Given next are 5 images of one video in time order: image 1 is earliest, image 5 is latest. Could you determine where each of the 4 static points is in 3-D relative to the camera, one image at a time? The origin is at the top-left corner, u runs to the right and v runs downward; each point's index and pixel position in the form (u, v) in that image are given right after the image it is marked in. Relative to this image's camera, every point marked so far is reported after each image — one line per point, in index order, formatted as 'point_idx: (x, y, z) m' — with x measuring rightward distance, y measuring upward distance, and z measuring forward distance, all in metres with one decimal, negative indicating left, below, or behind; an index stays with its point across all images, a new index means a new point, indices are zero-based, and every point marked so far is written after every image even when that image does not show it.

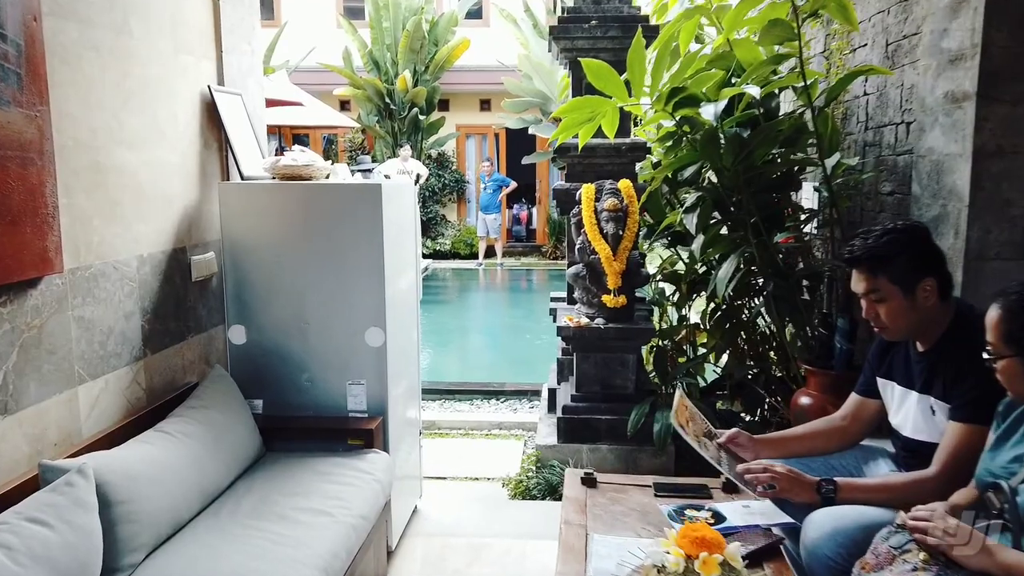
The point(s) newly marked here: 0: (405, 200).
0: (-0.4, +0.3, +2.6) m
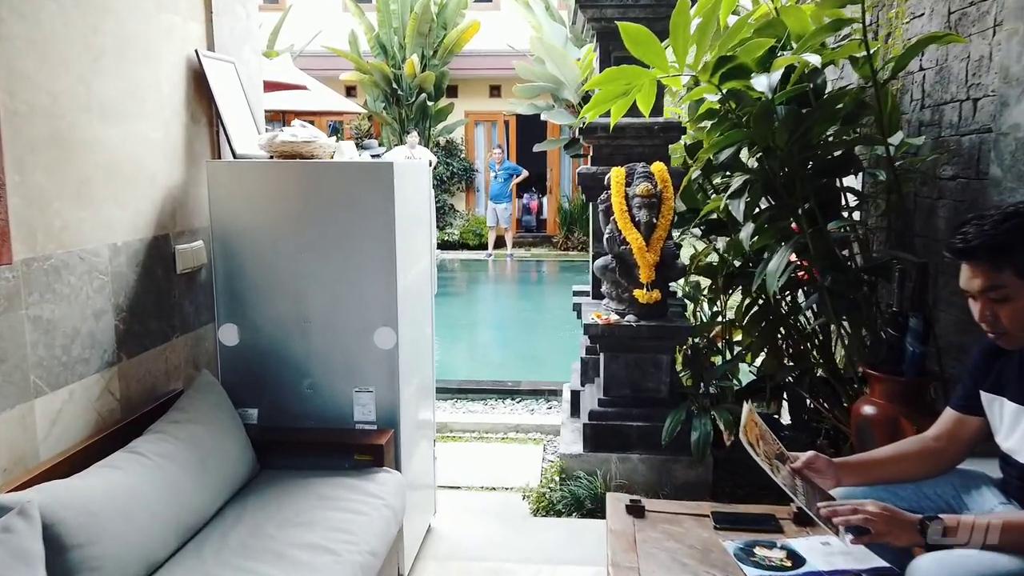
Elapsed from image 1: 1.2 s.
0: (-0.3, +0.3, +2.3) m
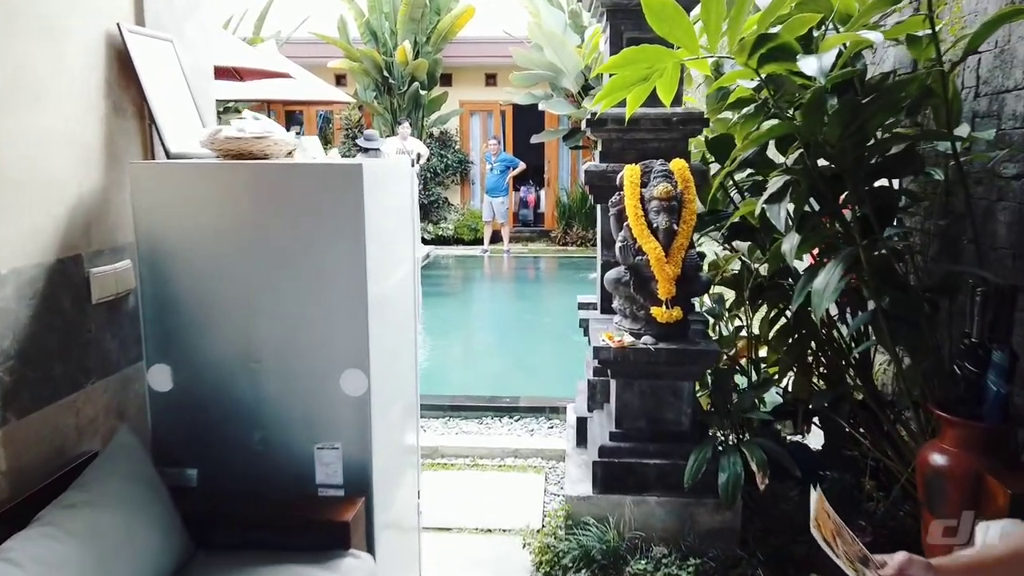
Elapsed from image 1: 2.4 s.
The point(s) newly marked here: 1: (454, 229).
0: (-0.3, +0.3, +1.9) m
1: (-0.8, +0.8, +10.1) m
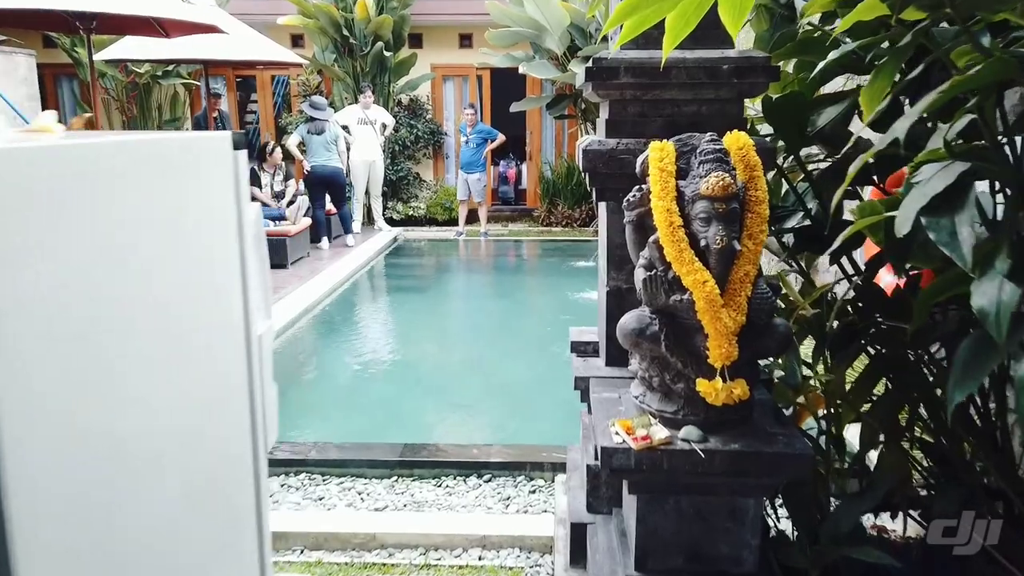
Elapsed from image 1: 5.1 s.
0: (-0.4, +0.1, +0.9) m
1: (-1.0, +1.0, +9.1) m
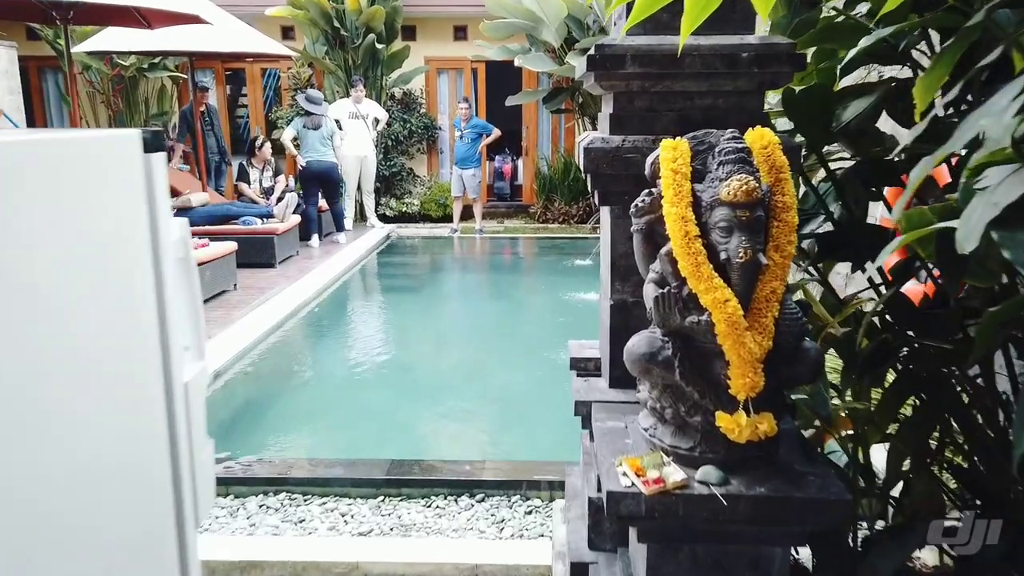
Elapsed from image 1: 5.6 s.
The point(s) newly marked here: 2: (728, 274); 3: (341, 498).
0: (-0.4, +0.1, +0.7) m
1: (-1.1, +1.0, +8.9) m
2: (+0.4, 0.0, +1.3) m
3: (-0.6, -0.8, +2.7) m
